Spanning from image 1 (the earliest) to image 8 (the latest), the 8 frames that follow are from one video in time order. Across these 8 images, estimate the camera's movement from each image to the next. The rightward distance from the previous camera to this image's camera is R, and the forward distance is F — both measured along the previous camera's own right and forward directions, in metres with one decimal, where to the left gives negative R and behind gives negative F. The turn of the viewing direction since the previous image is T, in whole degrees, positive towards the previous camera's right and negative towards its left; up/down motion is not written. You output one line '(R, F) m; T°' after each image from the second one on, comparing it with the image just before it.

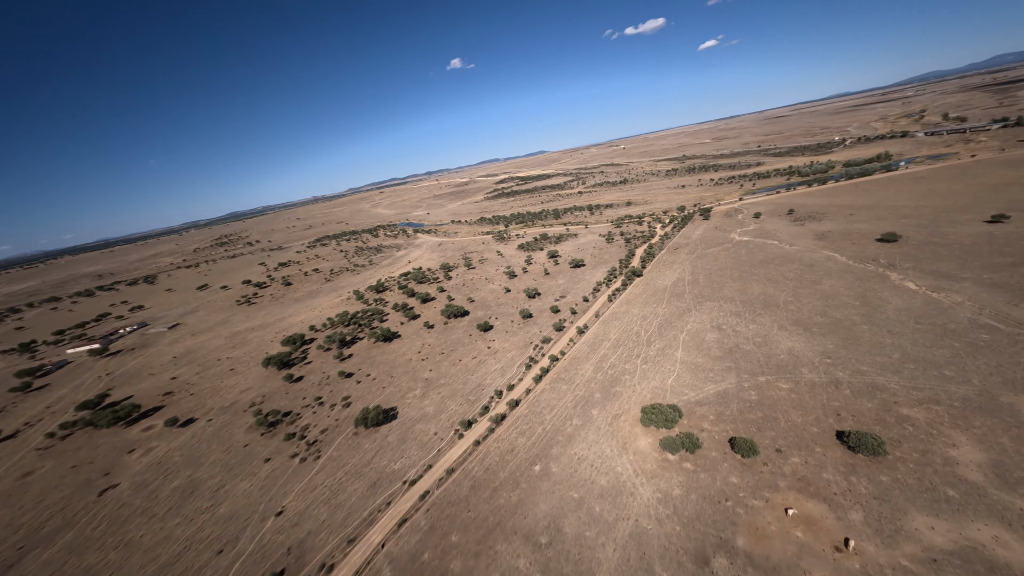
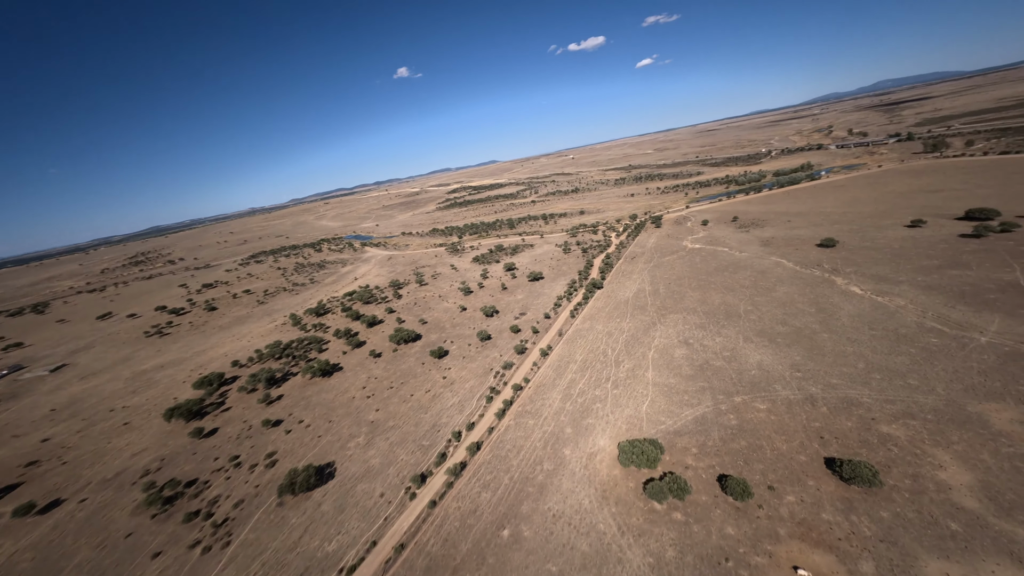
(+0.1, +2.3) m; +7°
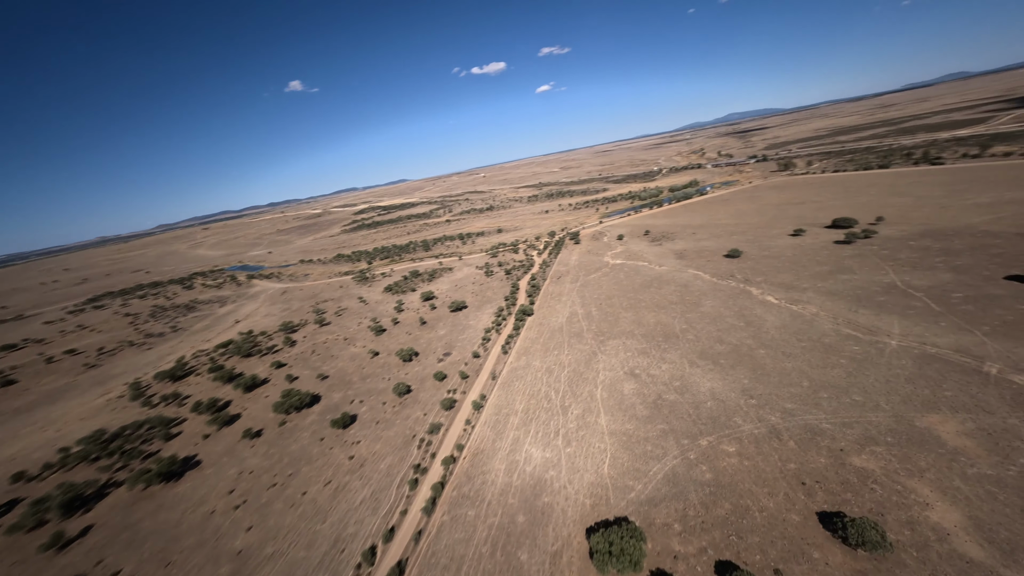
(0.0, +3.8) m; +13°
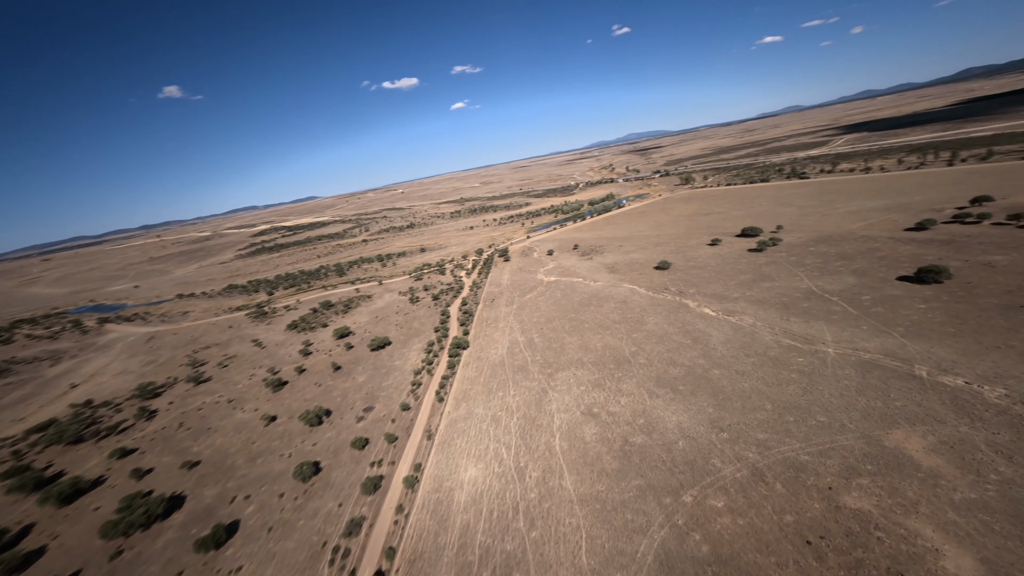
(-0.2, +3.4) m; +12°
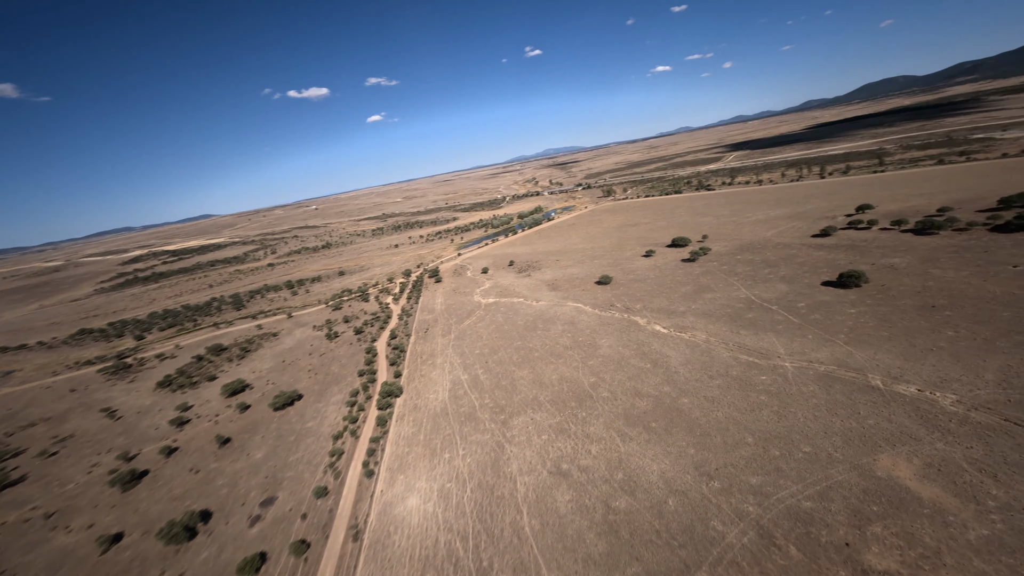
(-0.4, +3.4) m; +11°
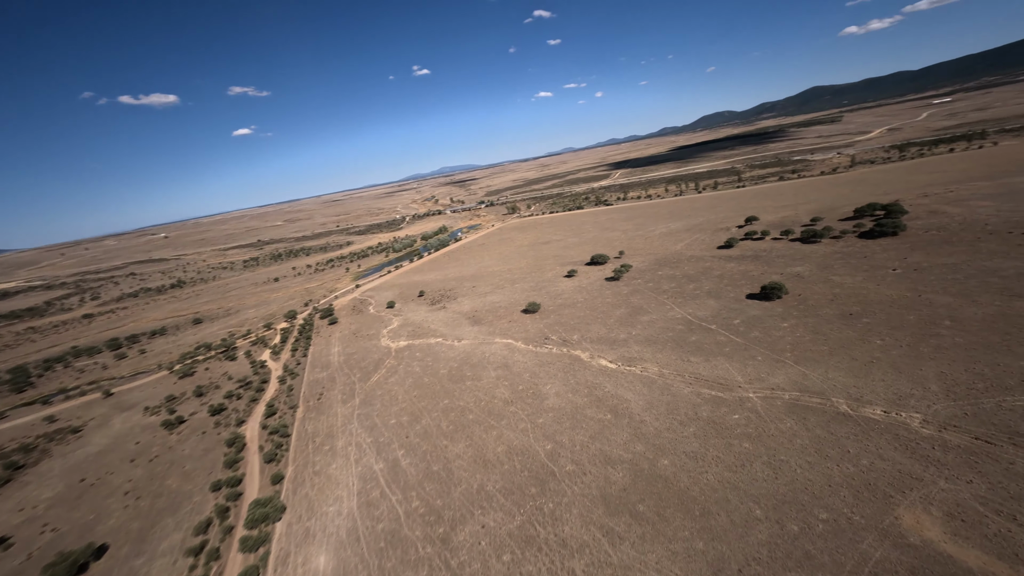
(-0.7, +4.9) m; +15°
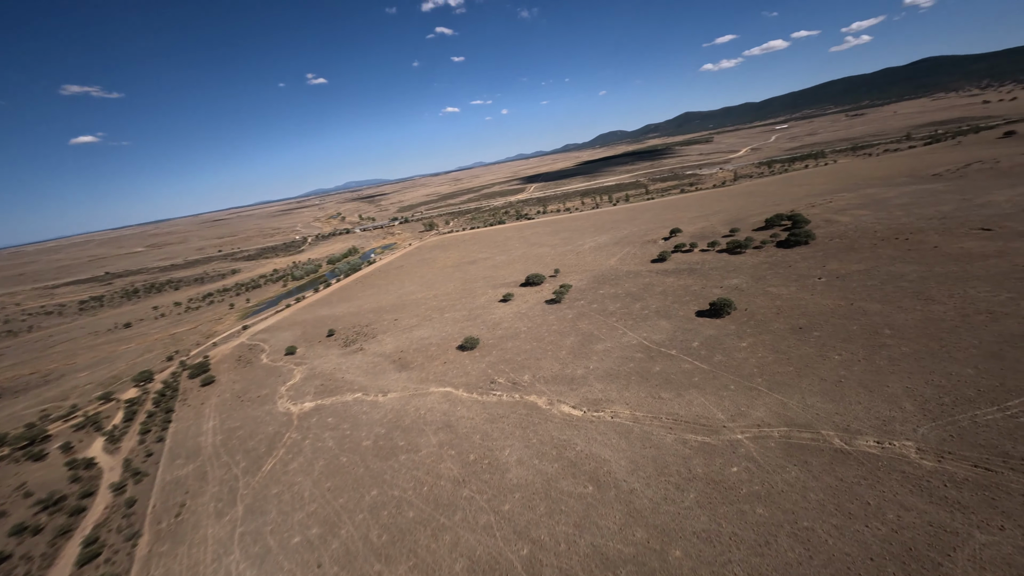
(-0.9, +4.4) m; +13°
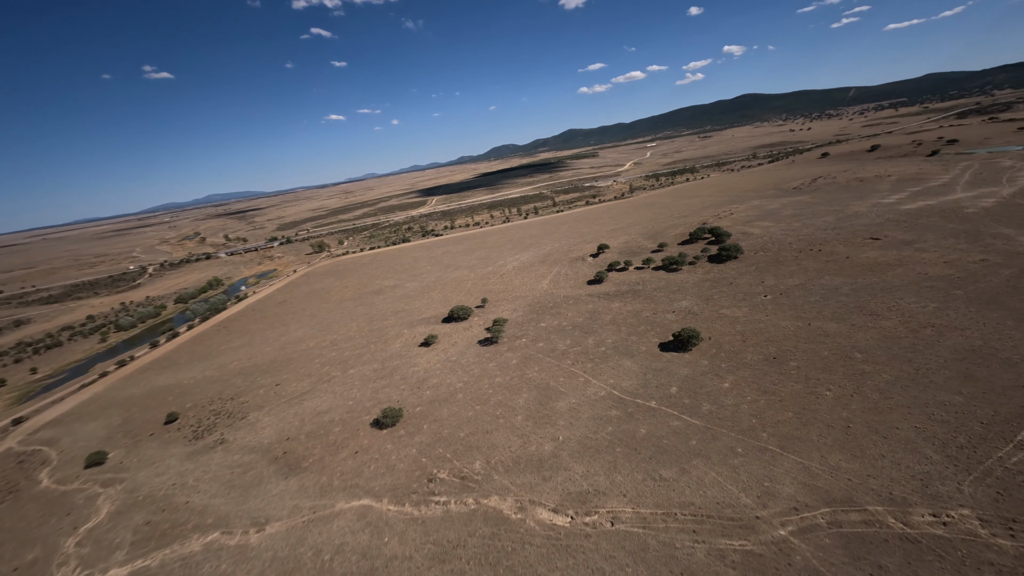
(-1.3, +6.1) m; +15°
